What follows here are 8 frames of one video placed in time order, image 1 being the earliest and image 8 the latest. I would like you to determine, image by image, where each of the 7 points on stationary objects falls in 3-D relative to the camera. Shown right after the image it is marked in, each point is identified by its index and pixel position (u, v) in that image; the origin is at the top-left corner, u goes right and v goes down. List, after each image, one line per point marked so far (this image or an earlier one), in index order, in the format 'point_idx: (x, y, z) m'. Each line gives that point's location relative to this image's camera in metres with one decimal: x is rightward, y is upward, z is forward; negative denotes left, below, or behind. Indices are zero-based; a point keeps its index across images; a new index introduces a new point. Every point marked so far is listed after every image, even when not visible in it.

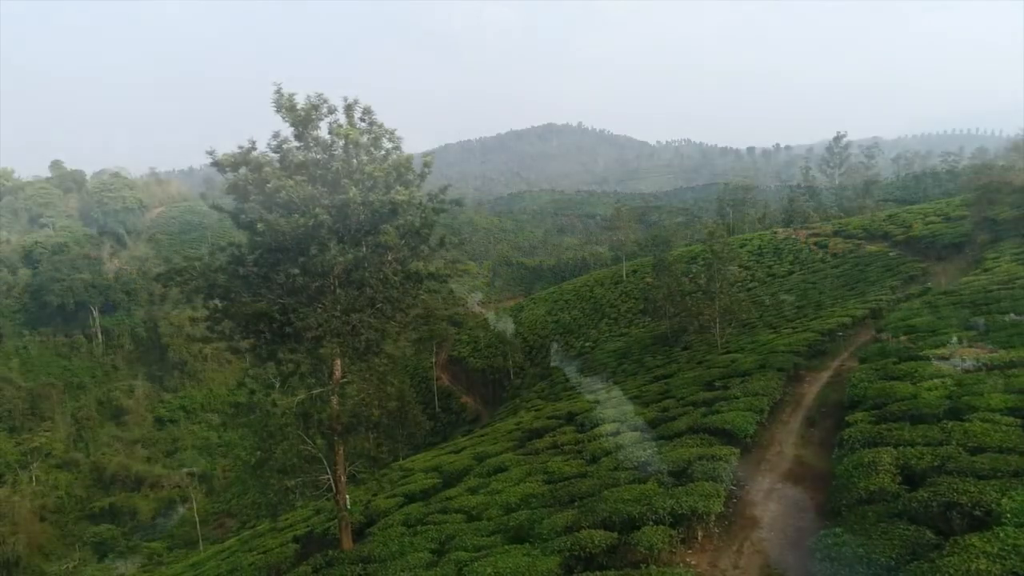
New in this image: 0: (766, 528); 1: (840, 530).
0: (+4.3, -4.0, +12.0) m
1: (+4.7, -3.4, +9.9) m
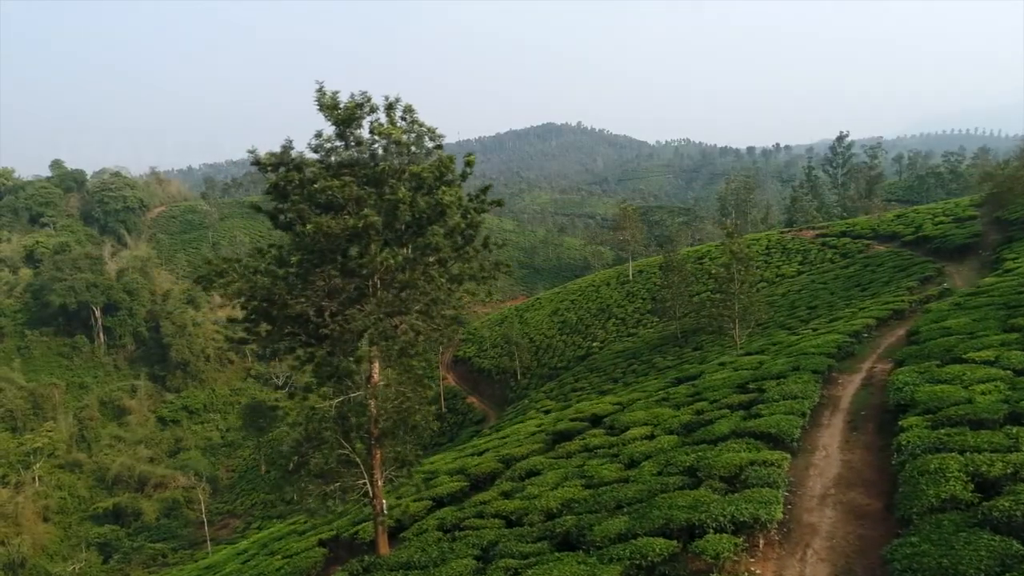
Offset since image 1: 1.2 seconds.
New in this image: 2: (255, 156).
0: (+5.2, -4.1, +11.8) m
1: (+5.6, -3.4, +9.7) m
2: (-5.2, +2.7, +14.6) m
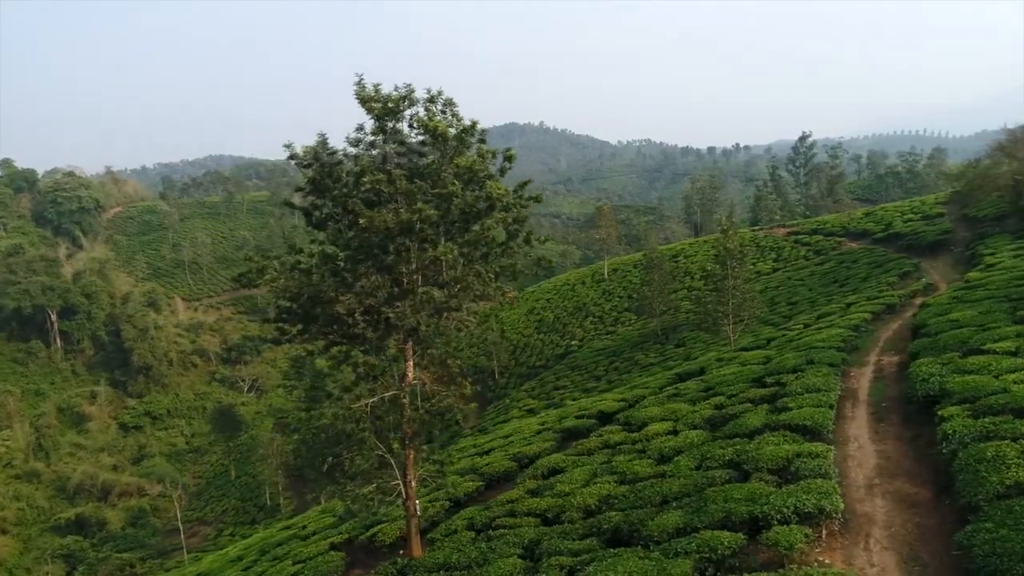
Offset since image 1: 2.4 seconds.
0: (+6.2, -4.0, +11.9) m
1: (+6.7, -3.3, +9.9) m
2: (-4.3, +2.8, +14.2) m
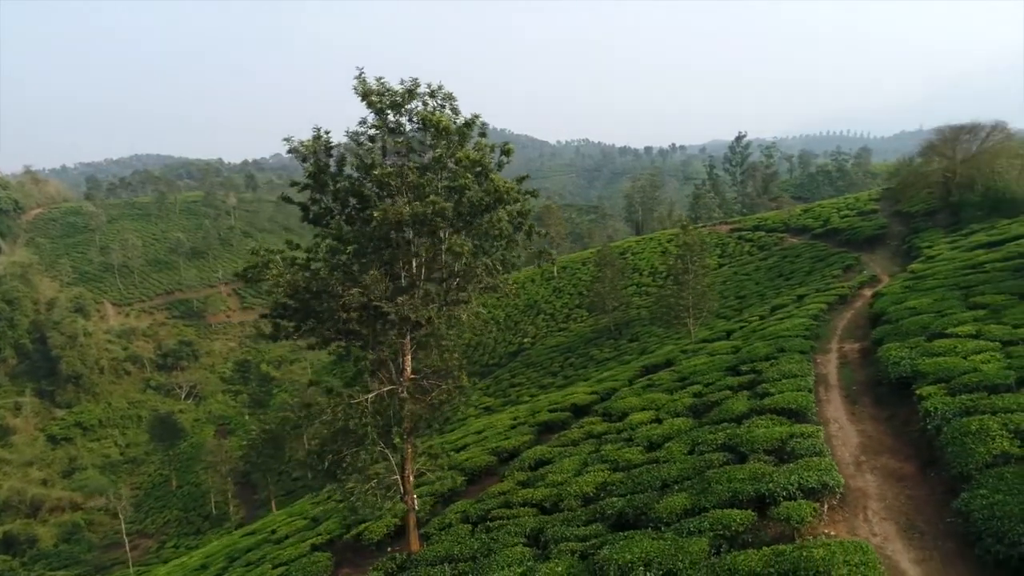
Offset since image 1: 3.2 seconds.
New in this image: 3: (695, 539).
0: (+6.5, -3.7, +12.7) m
1: (+7.1, -3.0, +10.7) m
2: (-4.3, +2.8, +14.1) m
3: (+3.0, -4.1, +11.6) m
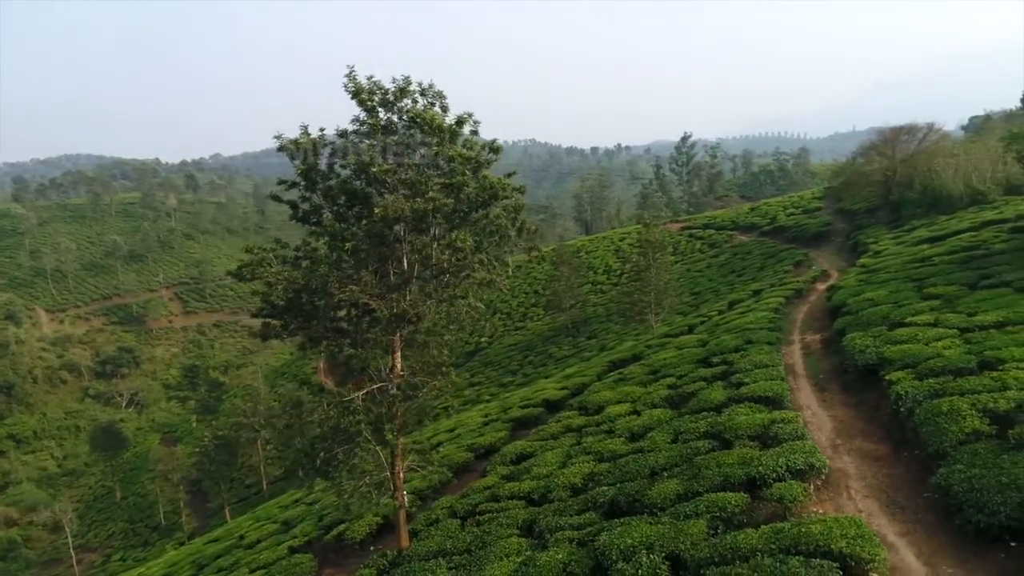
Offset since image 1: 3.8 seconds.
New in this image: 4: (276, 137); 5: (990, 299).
0: (+6.5, -3.5, +13.4) m
1: (+7.3, -2.9, +11.4) m
2: (-4.5, +2.9, +14.0) m
3: (+3.1, -4.0, +12.1) m
4: (-4.6, +3.0, +13.8) m
5: (+13.0, -0.3, +19.2) m
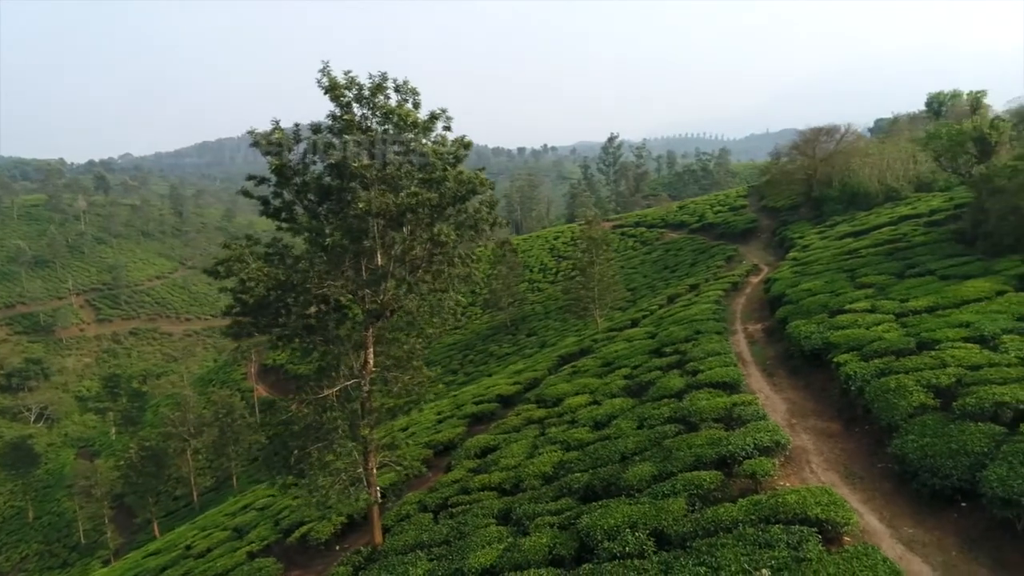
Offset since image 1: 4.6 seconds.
0: (+6.1, -3.3, +14.3) m
1: (+7.0, -2.6, +12.4) m
2: (-5.0, +2.9, +13.8) m
3: (+2.8, -3.8, +12.7) m
4: (-5.0, +3.0, +13.6) m
5: (+11.9, 0.0, +20.8) m
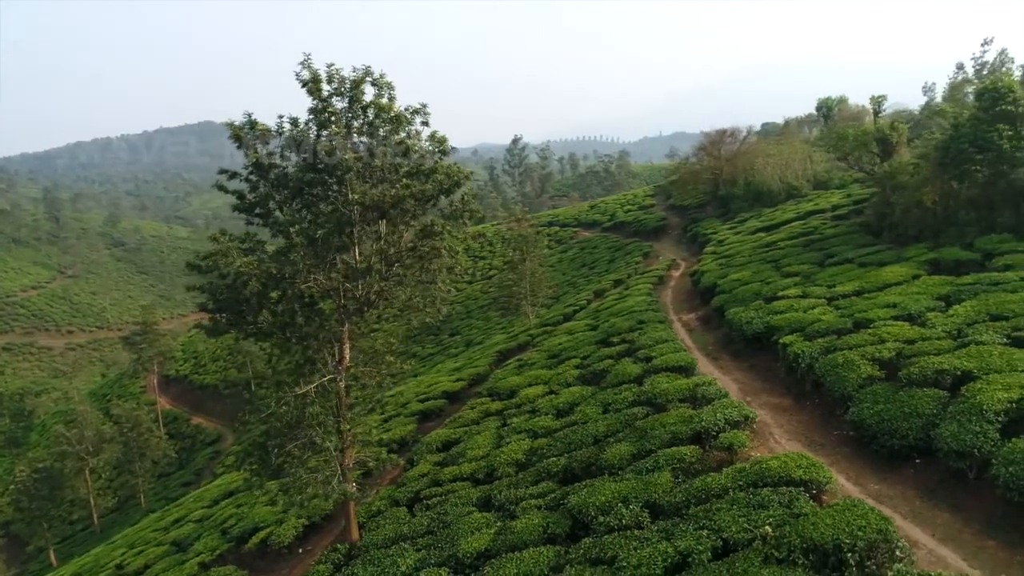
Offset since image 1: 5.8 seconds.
0: (+5.7, -3.0, +15.5) m
1: (+6.9, -2.2, +13.8) m
2: (-5.3, +3.0, +13.5) m
3: (+2.7, -3.5, +13.5) m
4: (-5.3, +3.1, +13.3) m
5: (+10.5, +0.5, +22.7) m
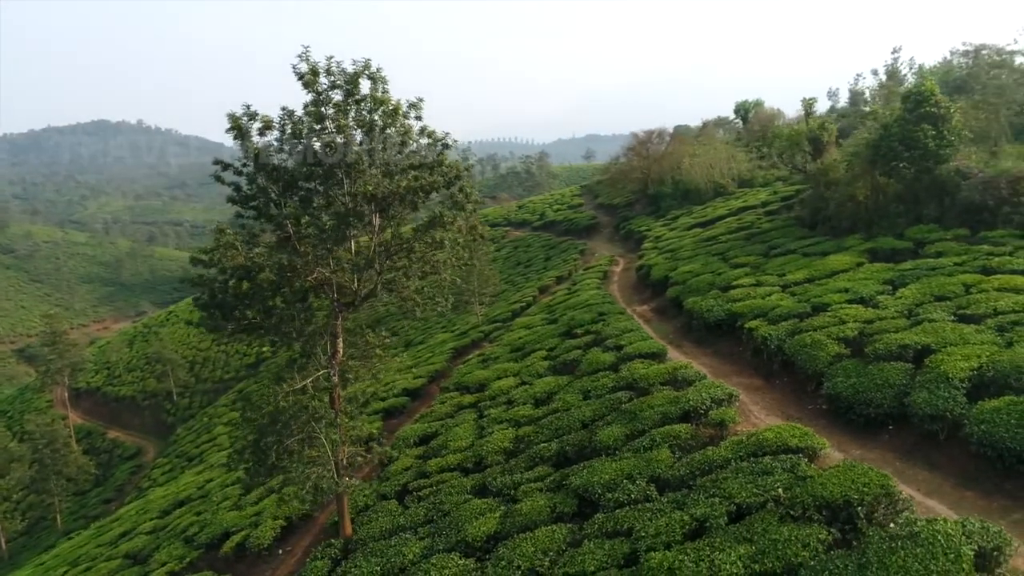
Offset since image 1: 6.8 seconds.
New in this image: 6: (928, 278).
0: (+5.6, -2.7, +16.6) m
1: (+6.9, -1.9, +15.0) m
2: (-5.3, +3.1, +13.4) m
3: (+2.8, -3.3, +14.2) m
4: (-5.3, +3.2, +13.1) m
5: (+9.5, +0.8, +24.3) m
6: (+11.1, +0.3, +19.0) m
